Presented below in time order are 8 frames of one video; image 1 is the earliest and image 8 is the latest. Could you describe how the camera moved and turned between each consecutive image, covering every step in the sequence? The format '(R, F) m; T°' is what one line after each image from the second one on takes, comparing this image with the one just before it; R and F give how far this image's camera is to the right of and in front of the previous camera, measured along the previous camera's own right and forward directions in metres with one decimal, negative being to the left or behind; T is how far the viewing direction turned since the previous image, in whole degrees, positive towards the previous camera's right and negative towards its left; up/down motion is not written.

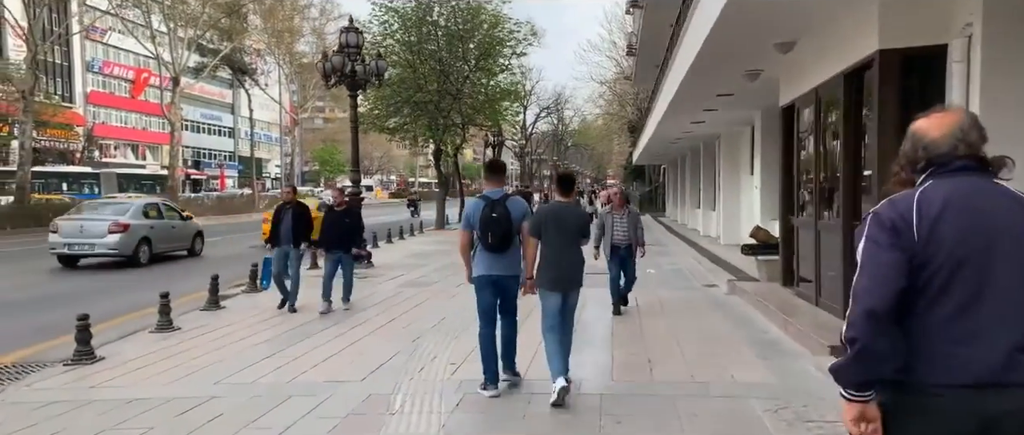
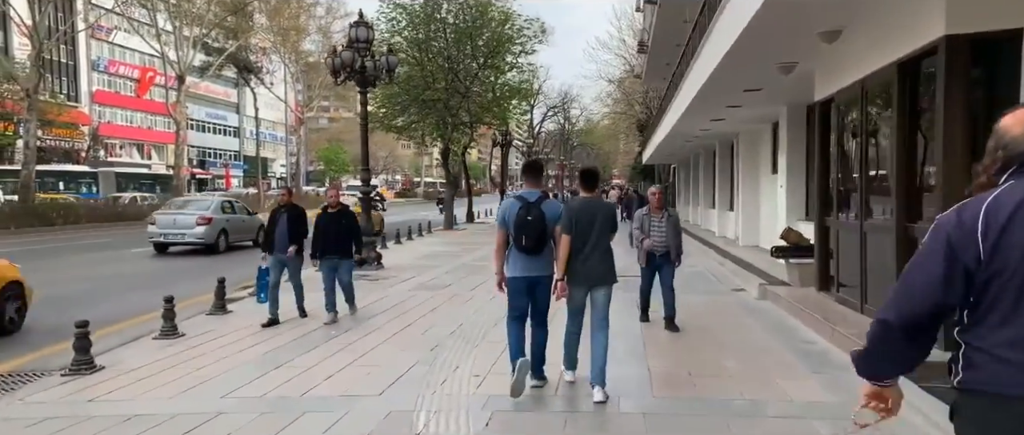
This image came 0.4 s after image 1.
(-0.2, +0.5) m; 0°
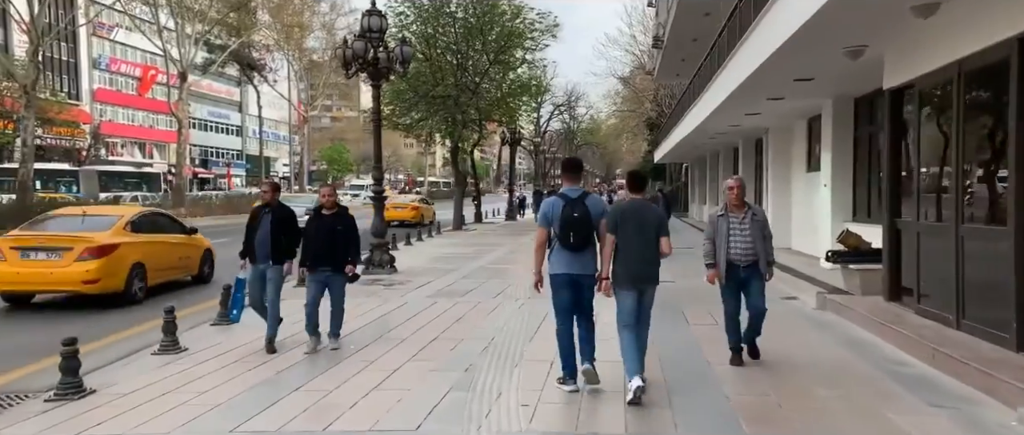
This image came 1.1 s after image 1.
(-0.4, +0.9) m; 0°
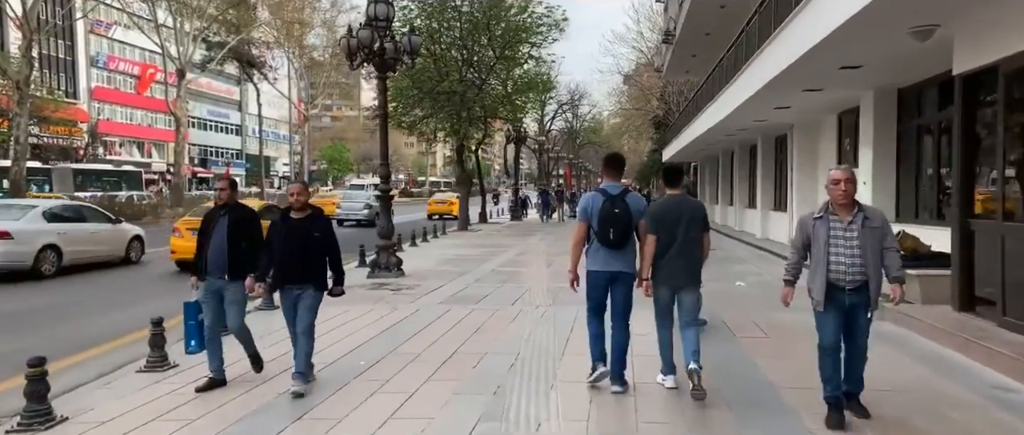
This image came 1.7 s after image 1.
(-0.3, +0.9) m; 0°
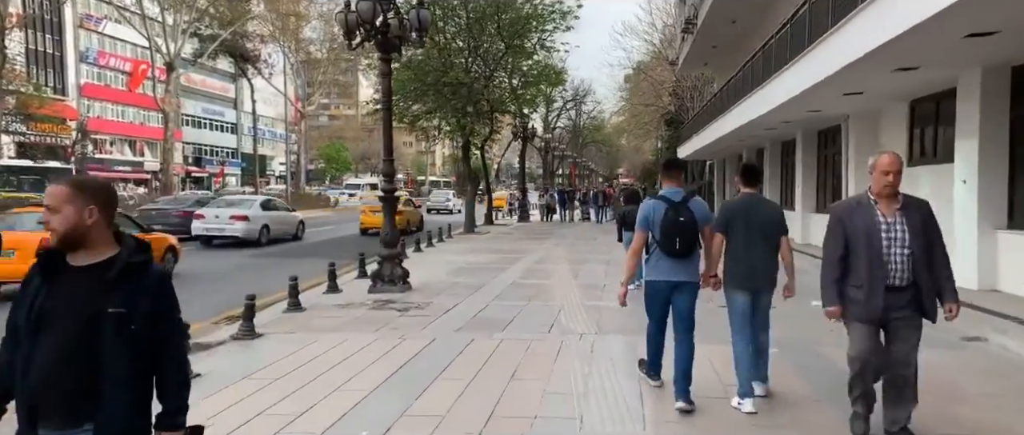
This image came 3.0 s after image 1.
(-0.4, +2.1) m; 0°
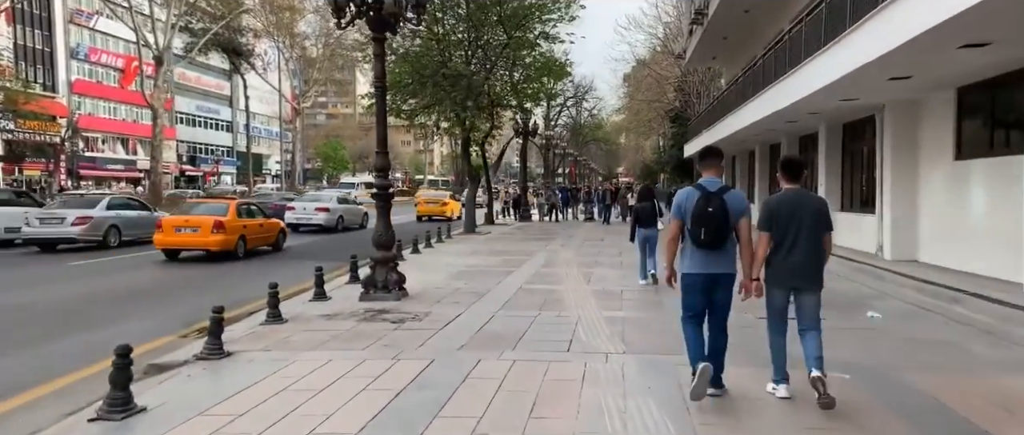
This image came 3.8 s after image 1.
(-0.1, +1.3) m; 0°
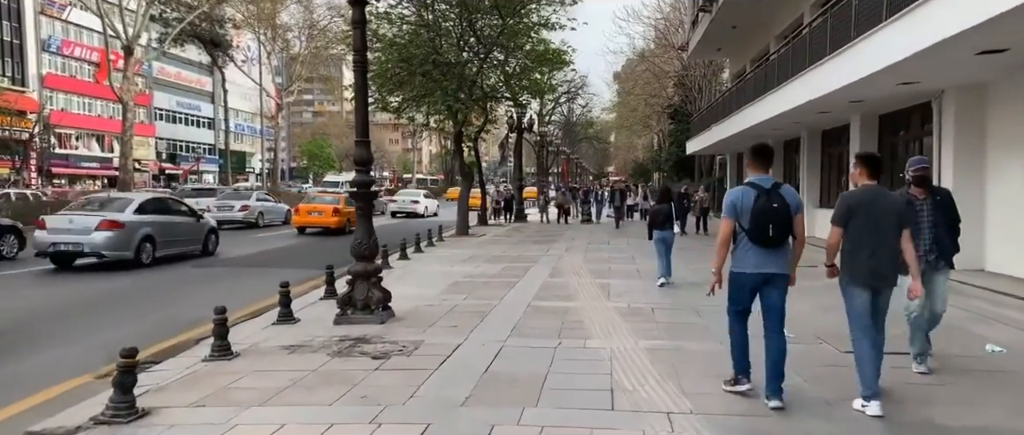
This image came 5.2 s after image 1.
(-0.2, +2.0) m; +1°
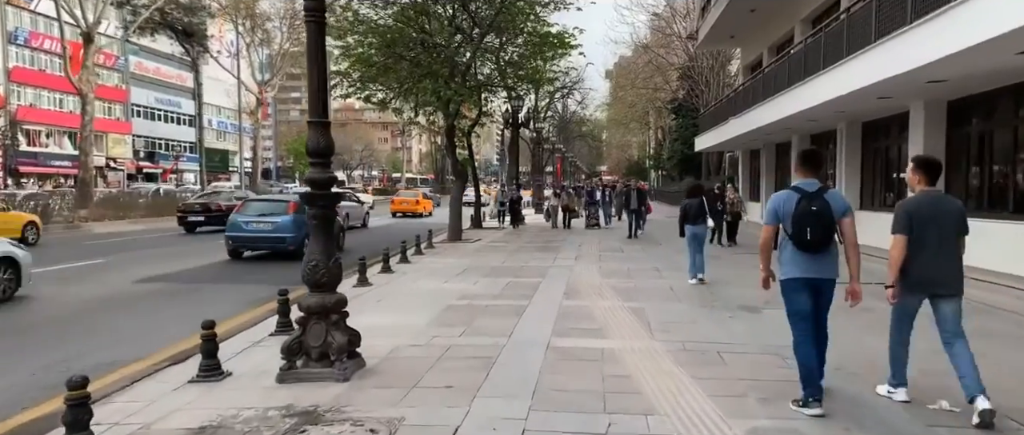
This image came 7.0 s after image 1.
(-0.2, +2.7) m; +1°
